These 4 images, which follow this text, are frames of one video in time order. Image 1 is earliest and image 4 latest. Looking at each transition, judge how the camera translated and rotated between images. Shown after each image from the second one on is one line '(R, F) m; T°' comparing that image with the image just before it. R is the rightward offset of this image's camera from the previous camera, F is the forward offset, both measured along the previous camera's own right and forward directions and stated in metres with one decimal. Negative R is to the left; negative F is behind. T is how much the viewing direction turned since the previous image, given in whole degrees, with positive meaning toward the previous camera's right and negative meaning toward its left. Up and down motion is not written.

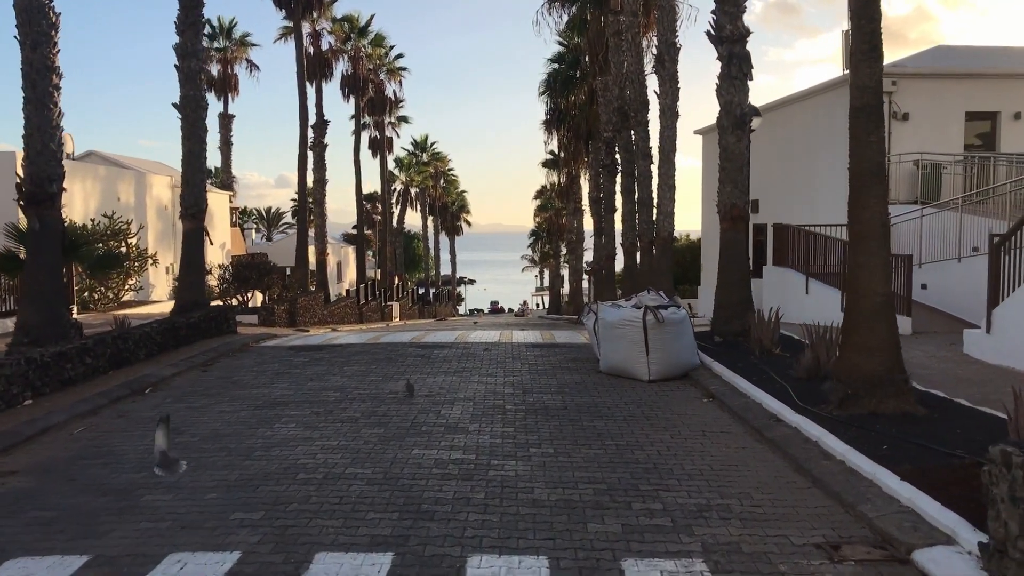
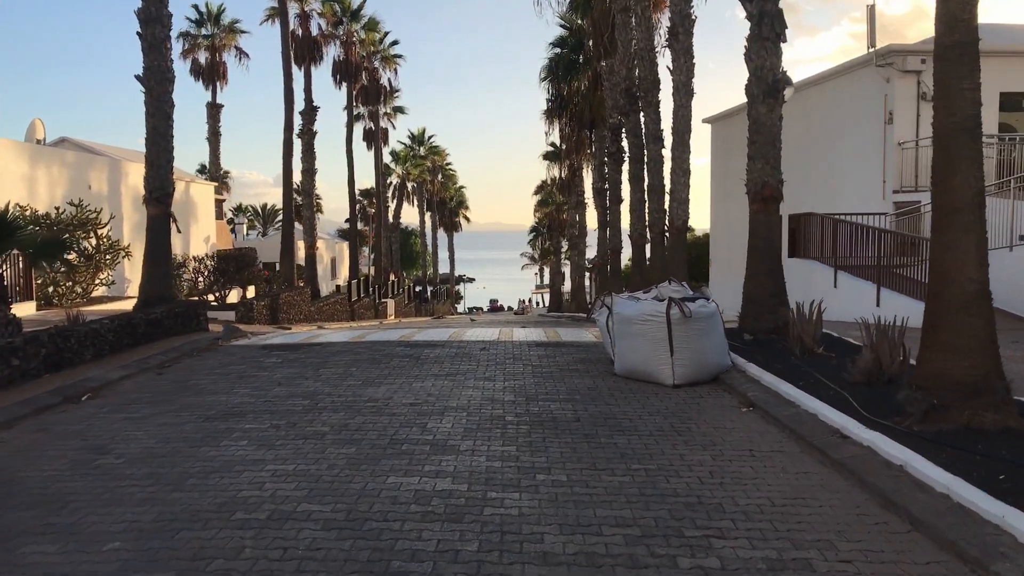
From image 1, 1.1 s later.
(0.0, +1.5) m; 0°
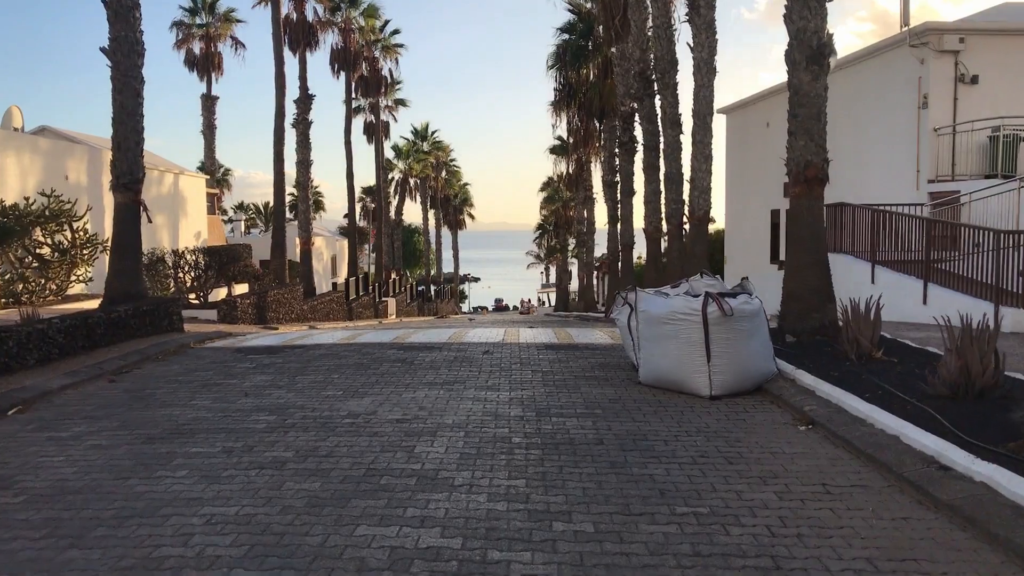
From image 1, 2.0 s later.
(0.0, +1.4) m; 0°
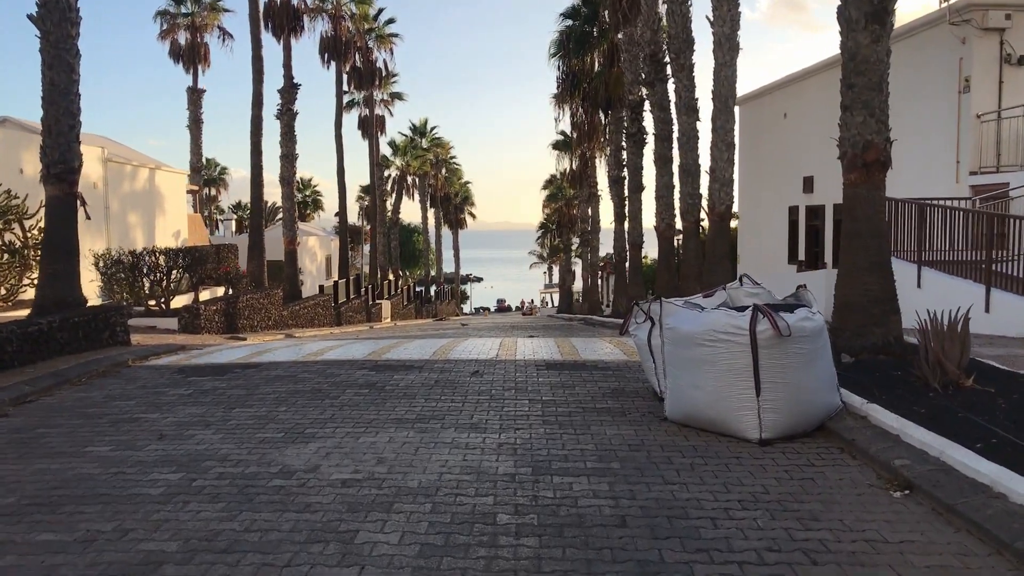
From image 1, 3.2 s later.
(+0.1, +1.8) m; 0°
